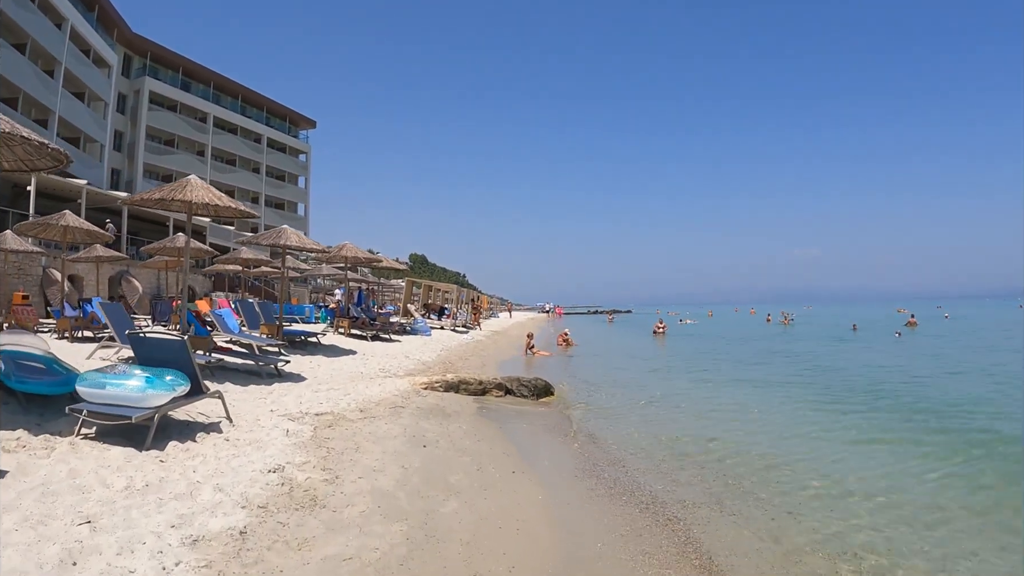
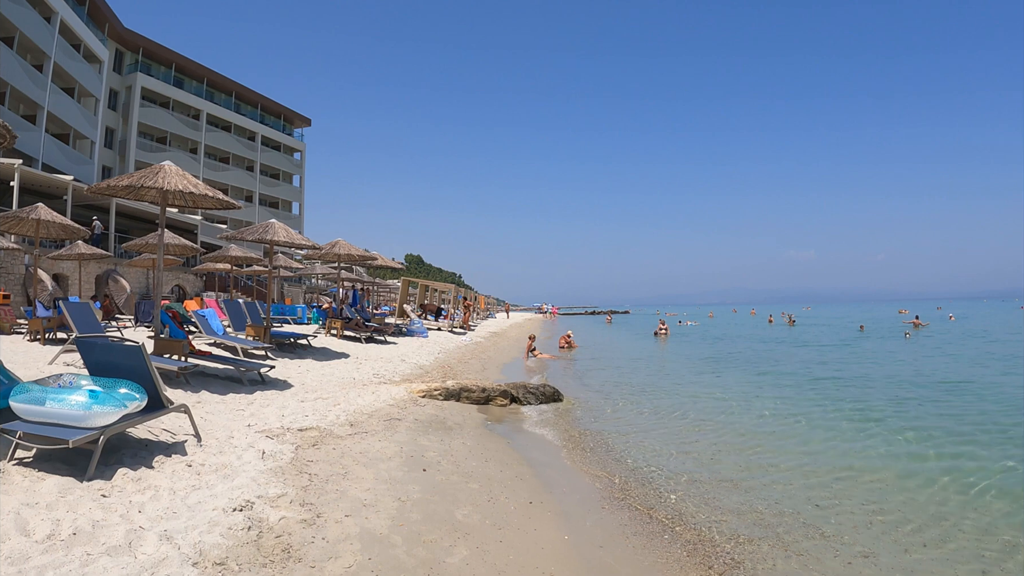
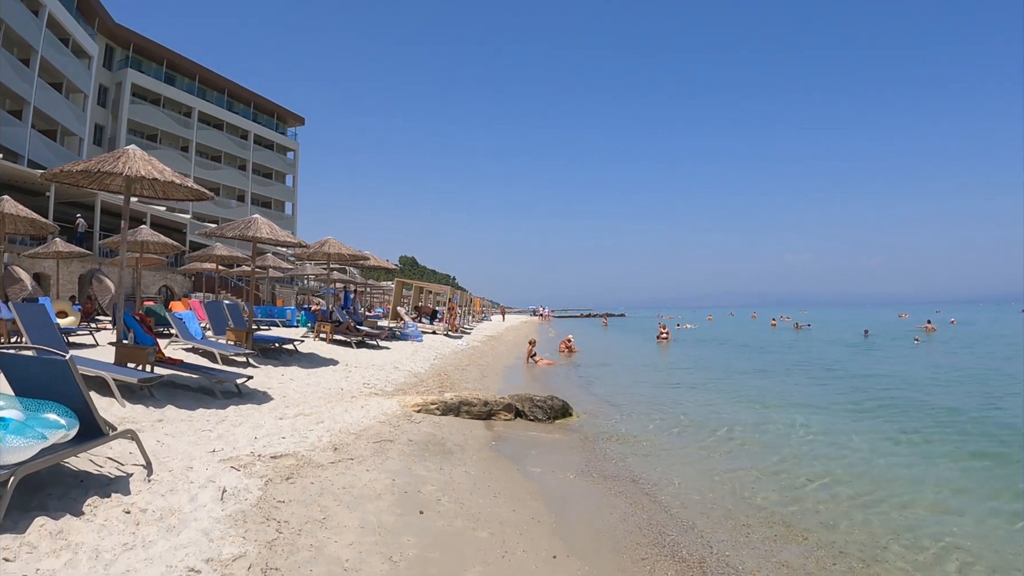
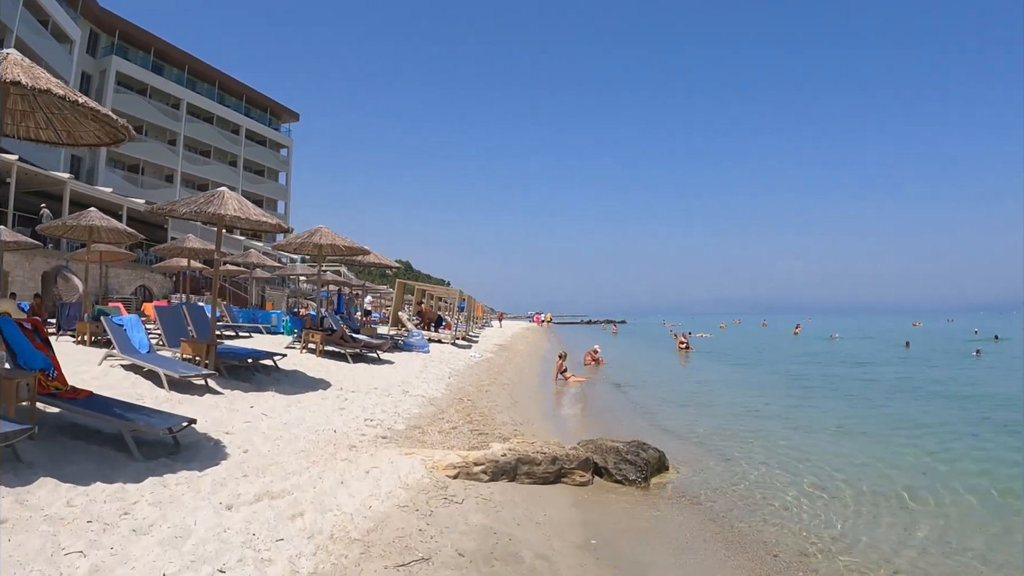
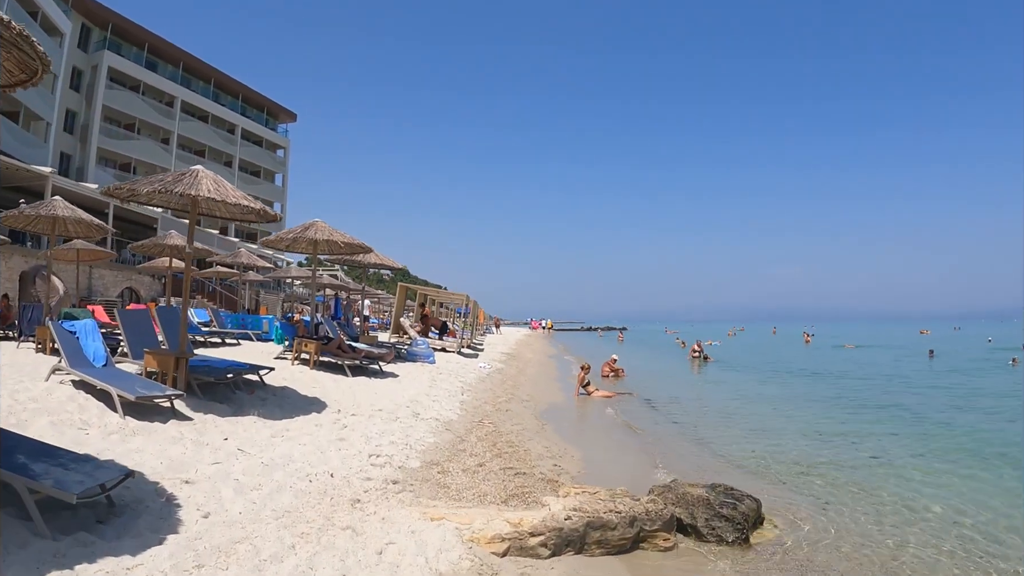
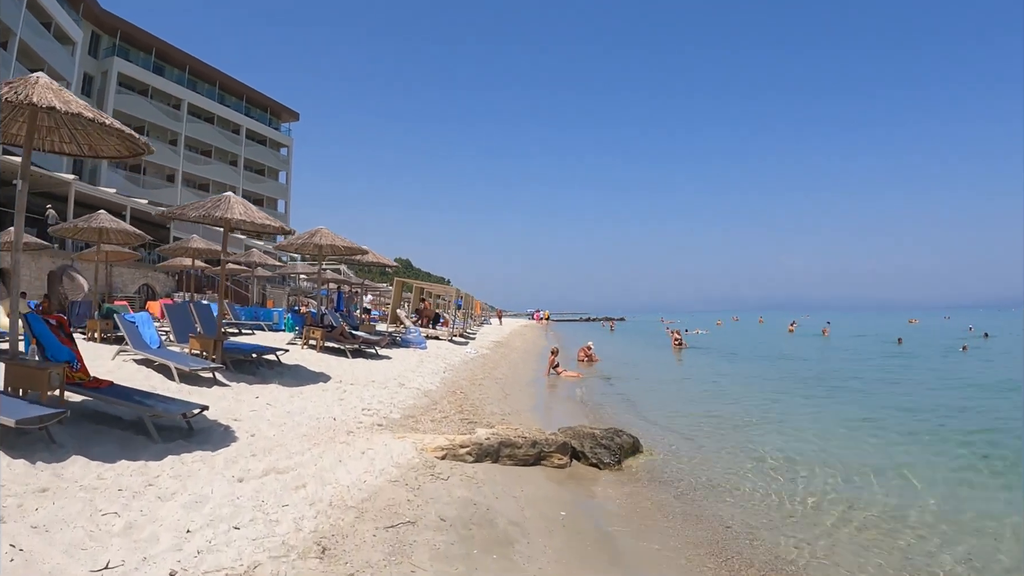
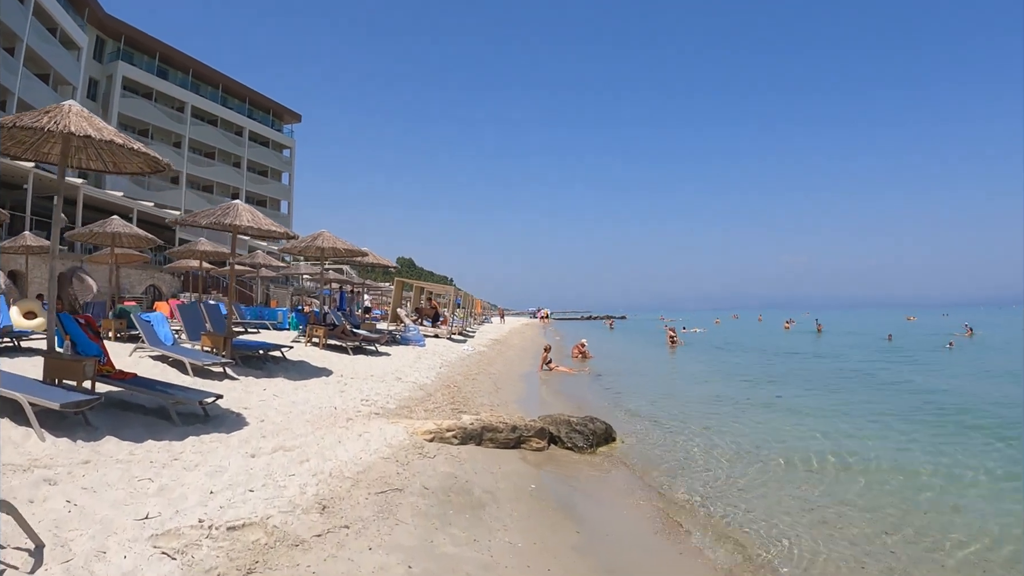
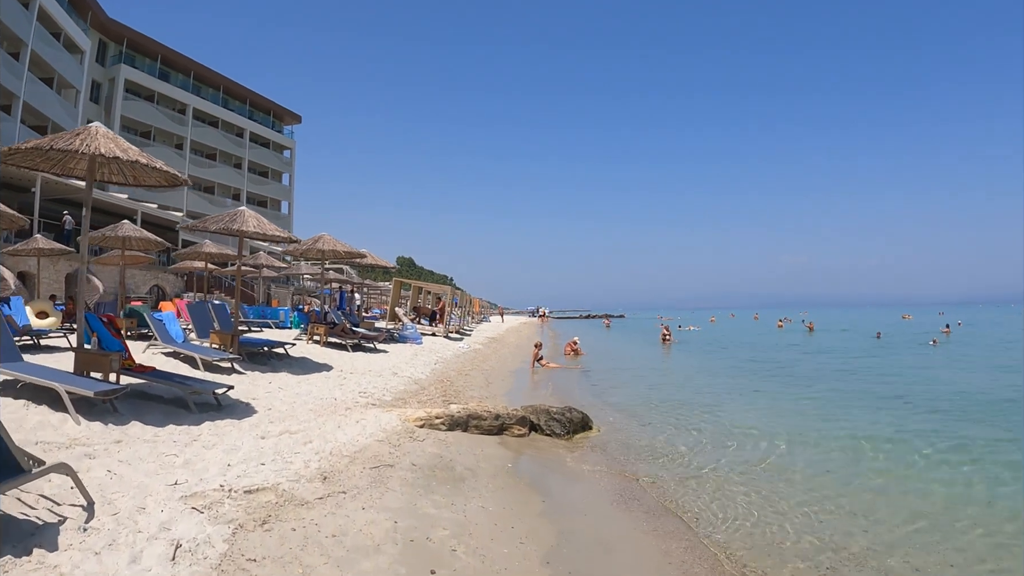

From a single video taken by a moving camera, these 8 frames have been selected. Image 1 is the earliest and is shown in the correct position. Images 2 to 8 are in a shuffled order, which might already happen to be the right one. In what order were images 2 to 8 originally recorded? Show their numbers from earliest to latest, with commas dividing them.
2, 3, 8, 7, 6, 4, 5
